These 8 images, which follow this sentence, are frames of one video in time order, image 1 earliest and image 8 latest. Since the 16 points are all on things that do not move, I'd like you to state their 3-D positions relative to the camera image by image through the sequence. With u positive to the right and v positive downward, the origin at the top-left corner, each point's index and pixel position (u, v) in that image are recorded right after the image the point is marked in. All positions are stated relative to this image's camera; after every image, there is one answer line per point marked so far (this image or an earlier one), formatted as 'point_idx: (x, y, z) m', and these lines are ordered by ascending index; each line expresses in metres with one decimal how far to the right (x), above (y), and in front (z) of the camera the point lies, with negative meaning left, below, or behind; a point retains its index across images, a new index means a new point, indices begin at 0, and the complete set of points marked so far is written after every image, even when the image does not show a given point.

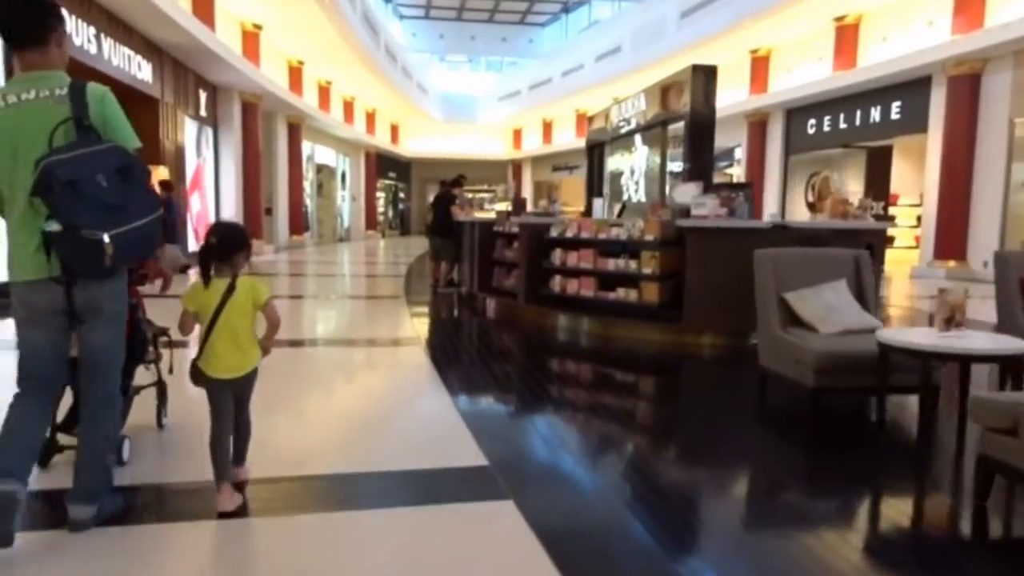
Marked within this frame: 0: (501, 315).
0: (-0.1, -0.3, +6.5) m
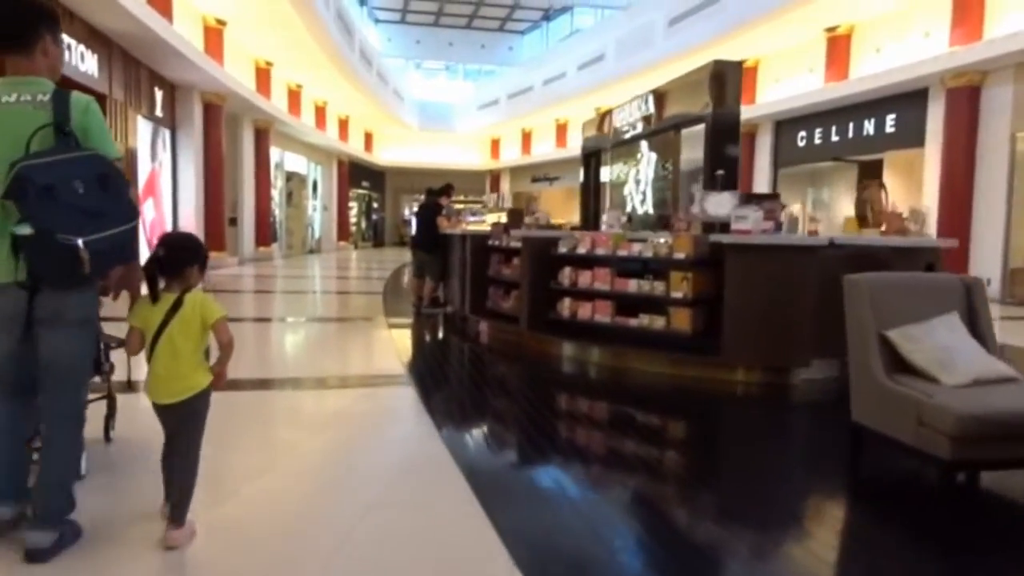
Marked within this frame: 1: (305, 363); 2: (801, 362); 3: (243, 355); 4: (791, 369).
0: (-0.2, -0.5, +5.7) m
1: (-1.8, -0.6, +5.5) m
2: (+2.0, -0.5, +4.1) m
3: (-2.3, -0.6, +5.6) m
4: (+1.9, -0.6, +4.2) m
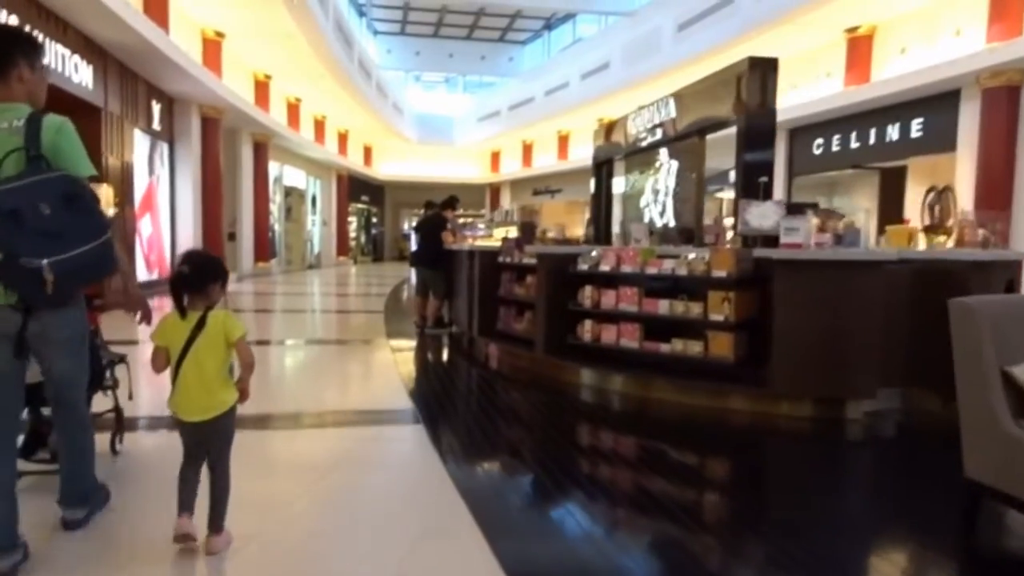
0: (0.0, -0.7, +5.3) m
1: (-1.7, -0.8, +5.0) m
2: (+2.1, -0.6, +3.7) m
3: (-2.2, -0.8, +5.1) m
4: (+2.0, -0.7, +3.7) m
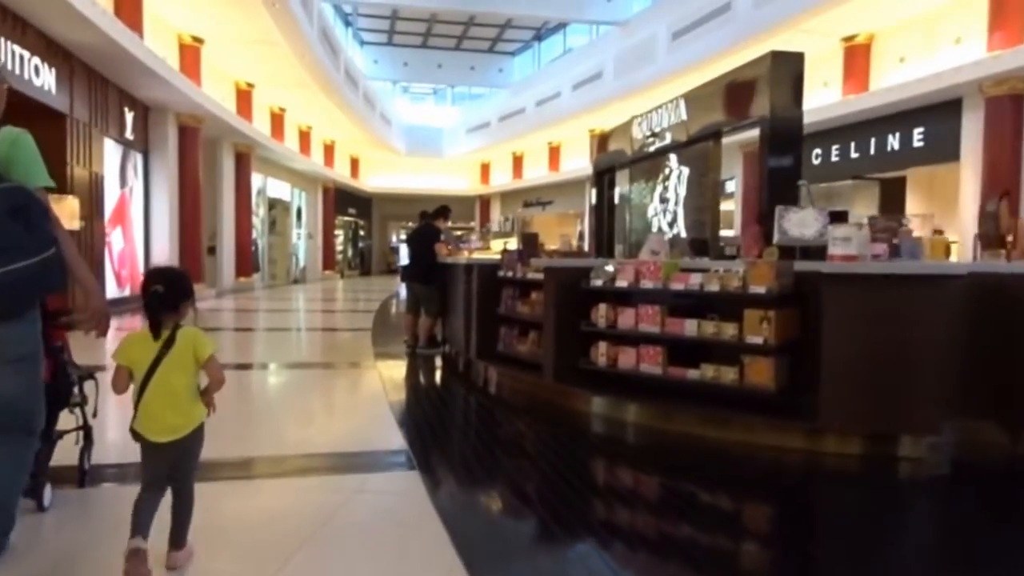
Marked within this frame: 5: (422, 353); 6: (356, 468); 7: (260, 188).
0: (0.0, -0.8, +4.8) m
1: (-1.7, -0.9, +4.5) m
2: (+2.1, -0.7, +3.2) m
3: (-2.2, -0.9, +4.6) m
4: (+2.0, -0.8, +3.2) m
5: (-1.0, -0.7, +6.5) m
6: (-0.9, -1.0, +3.5) m
7: (-7.3, +2.9, +17.7) m
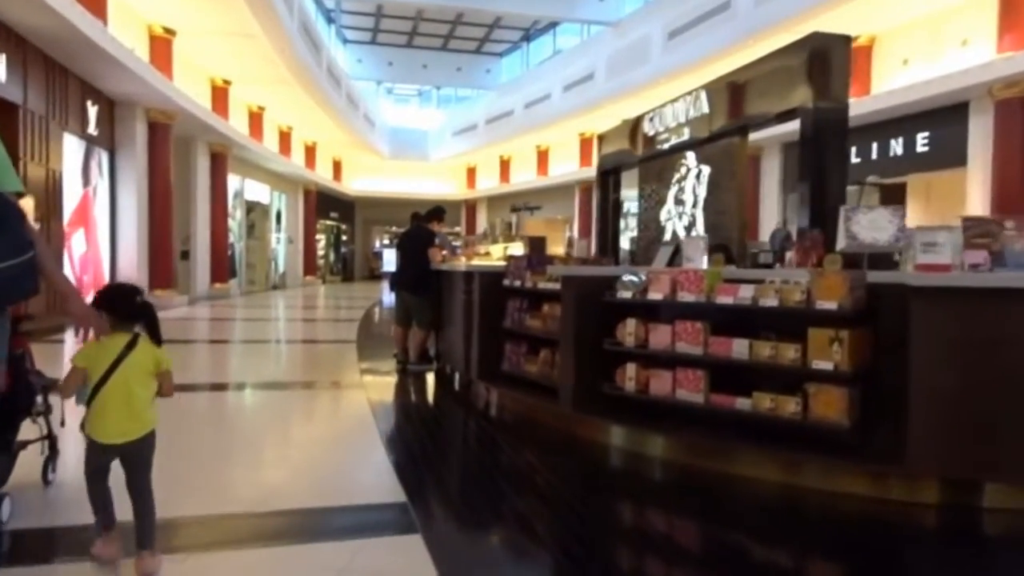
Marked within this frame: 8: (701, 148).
0: (0.0, -0.9, +4.2) m
1: (-1.7, -1.0, +3.9) m
2: (+2.2, -0.8, +2.7) m
3: (-2.1, -1.0, +3.9) m
4: (+2.1, -0.9, +2.7) m
5: (-1.0, -0.8, +5.9) m
6: (-0.8, -1.1, +2.9) m
7: (-7.7, +2.7, +17.0) m
8: (+1.6, +1.2, +5.1) m
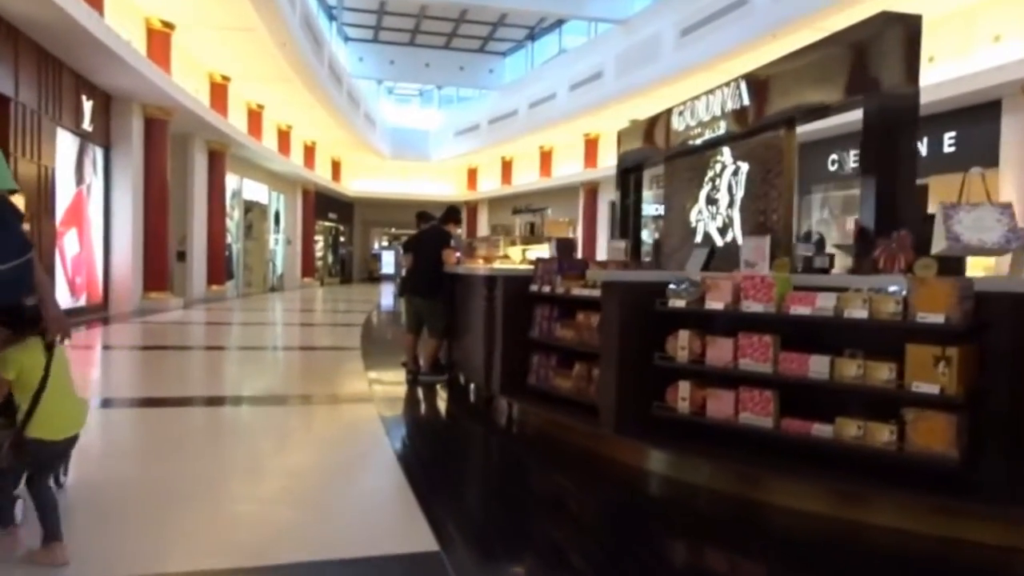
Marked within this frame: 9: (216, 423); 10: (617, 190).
0: (+0.2, -0.9, +3.8) m
1: (-1.5, -1.0, +3.5) m
2: (+2.4, -0.8, +2.3) m
3: (-2.0, -1.0, +3.5) m
4: (+2.3, -0.9, +2.3) m
5: (-0.8, -0.8, +5.5) m
6: (-0.6, -1.1, +2.5) m
7: (-7.5, +2.7, +16.5) m
8: (+1.8, +1.1, +4.8) m
9: (-2.1, -1.0, +4.2) m
10: (+1.1, +1.1, +6.5) m
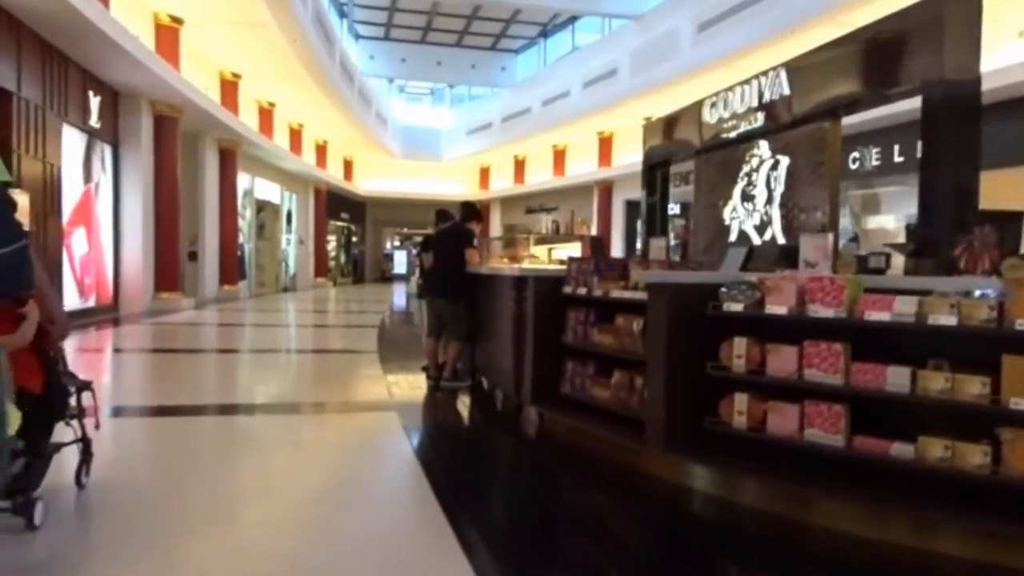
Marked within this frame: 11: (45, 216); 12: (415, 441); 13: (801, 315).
0: (+0.4, -1.0, +3.6) m
1: (-1.3, -1.0, +3.3) m
2: (+2.5, -0.8, +2.1) m
3: (-1.8, -1.0, +3.3) m
4: (+2.5, -0.9, +2.1) m
5: (-0.6, -0.8, +5.3) m
6: (-0.5, -1.1, +2.2) m
7: (-7.1, +2.7, +16.4) m
8: (+2.0, +1.1, +4.5) m
9: (-1.9, -1.0, +4.0) m
10: (+1.3, +1.1, +6.2) m
11: (-6.2, +0.9, +8.2) m
12: (-0.6, -1.0, +3.9) m
13: (+1.2, -0.1, +2.6) m
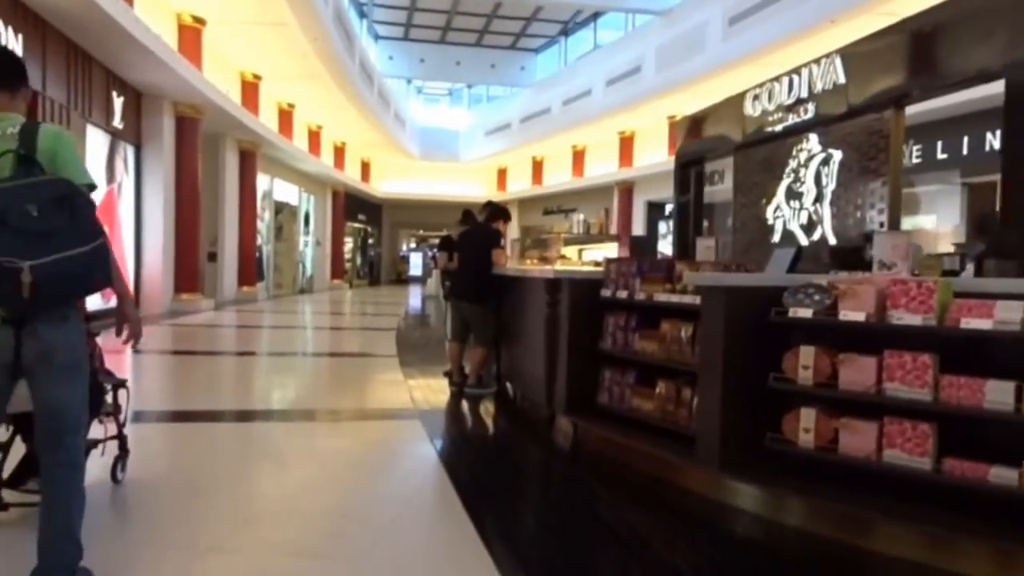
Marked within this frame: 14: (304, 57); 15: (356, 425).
0: (+0.6, -1.0, +3.3) m
1: (-1.1, -1.1, +3.0) m
2: (+2.7, -0.9, +1.7) m
3: (-1.6, -1.0, +3.1) m
4: (+2.6, -0.9, +1.8) m
5: (-0.4, -0.9, +5.0) m
6: (-0.3, -1.1, +2.0) m
7: (-6.6, +2.6, +16.4) m
8: (+2.2, +1.1, +4.2) m
9: (-1.7, -1.0, +3.8) m
10: (+1.6, +1.0, +5.9) m
11: (-5.9, +0.9, +8.1) m
12: (-0.4, -1.0, +3.7) m
13: (+1.3, -0.1, +2.3) m
14: (-4.3, +4.8, +12.6) m
15: (-1.1, -1.0, +4.2) m
